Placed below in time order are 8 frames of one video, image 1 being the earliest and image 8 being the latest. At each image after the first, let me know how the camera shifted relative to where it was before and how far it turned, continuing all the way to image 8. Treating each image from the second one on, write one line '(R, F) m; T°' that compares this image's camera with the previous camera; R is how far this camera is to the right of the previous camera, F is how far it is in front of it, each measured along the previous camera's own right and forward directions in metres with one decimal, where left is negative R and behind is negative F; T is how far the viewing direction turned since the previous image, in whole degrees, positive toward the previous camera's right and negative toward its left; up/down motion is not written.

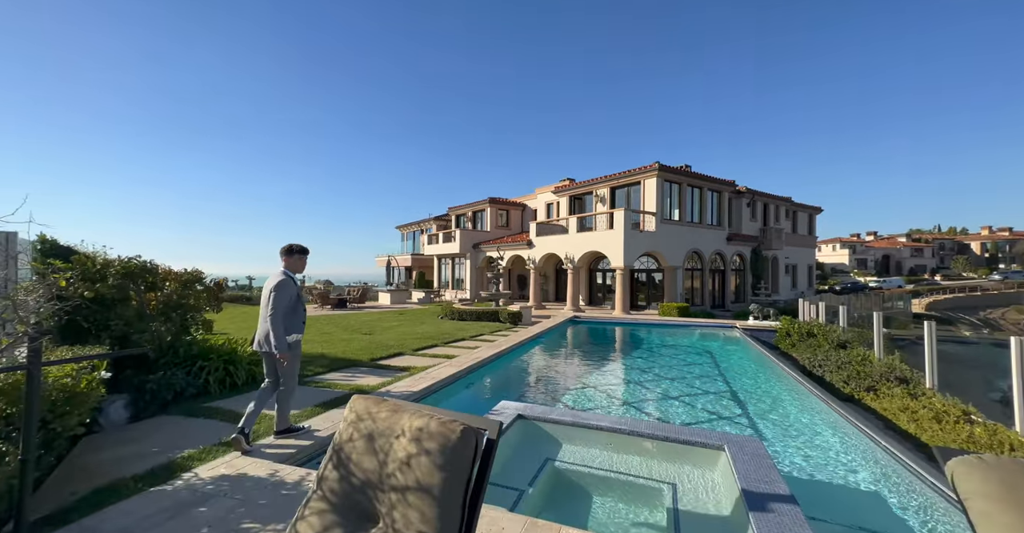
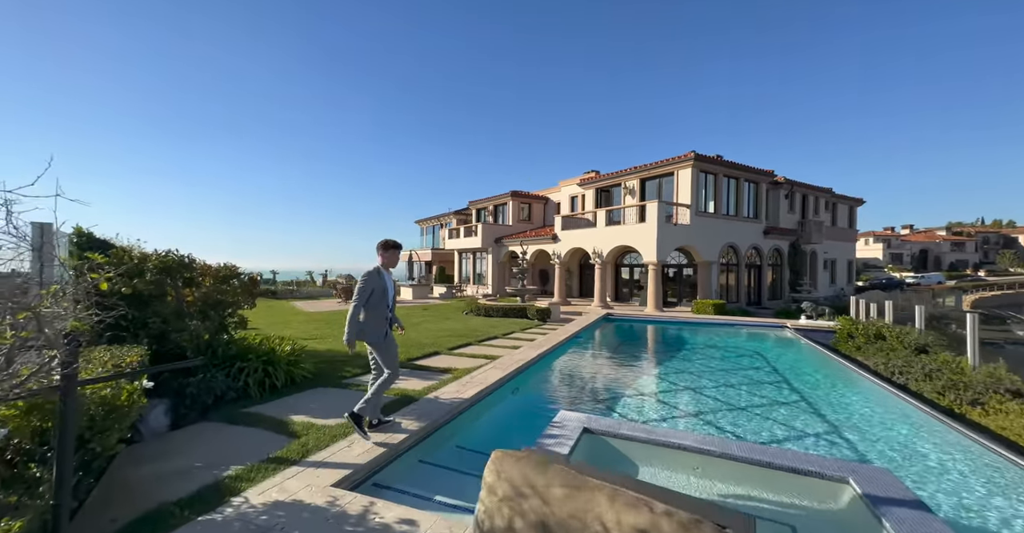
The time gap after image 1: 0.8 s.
(-0.6, +0.5) m; -2°
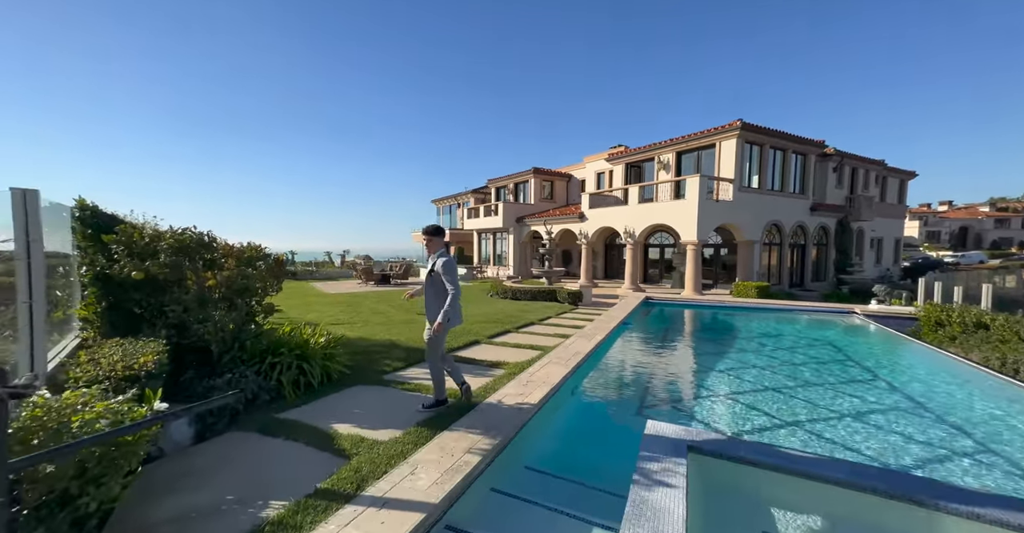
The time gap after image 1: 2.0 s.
(-0.7, +0.9) m; -2°
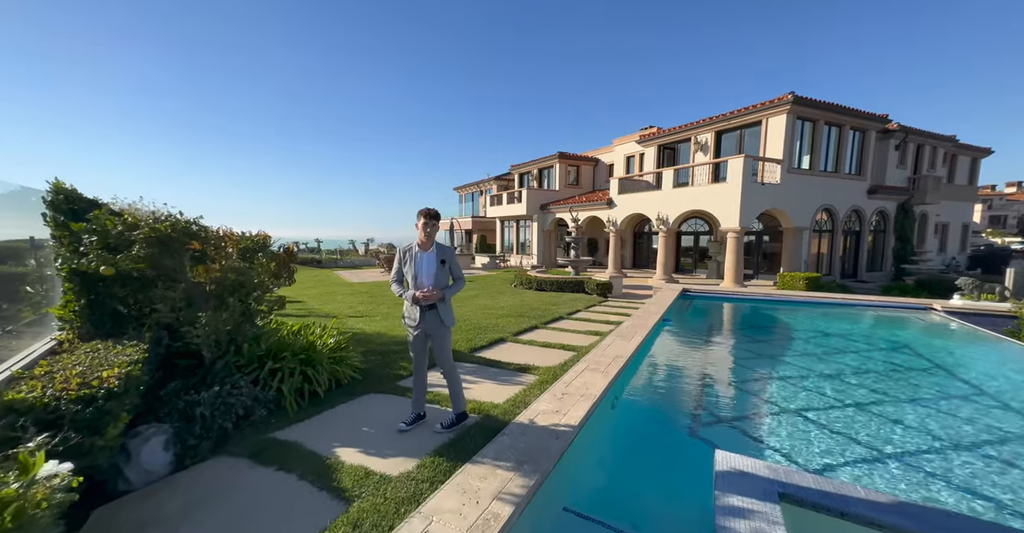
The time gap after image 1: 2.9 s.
(-0.1, +0.8) m; -3°
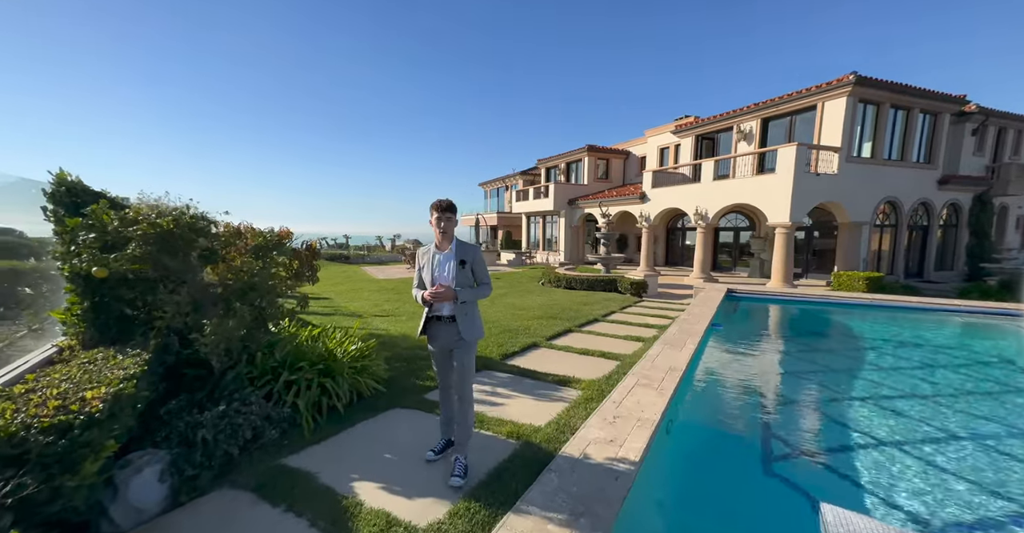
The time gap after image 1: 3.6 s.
(-0.2, +0.6) m; -3°
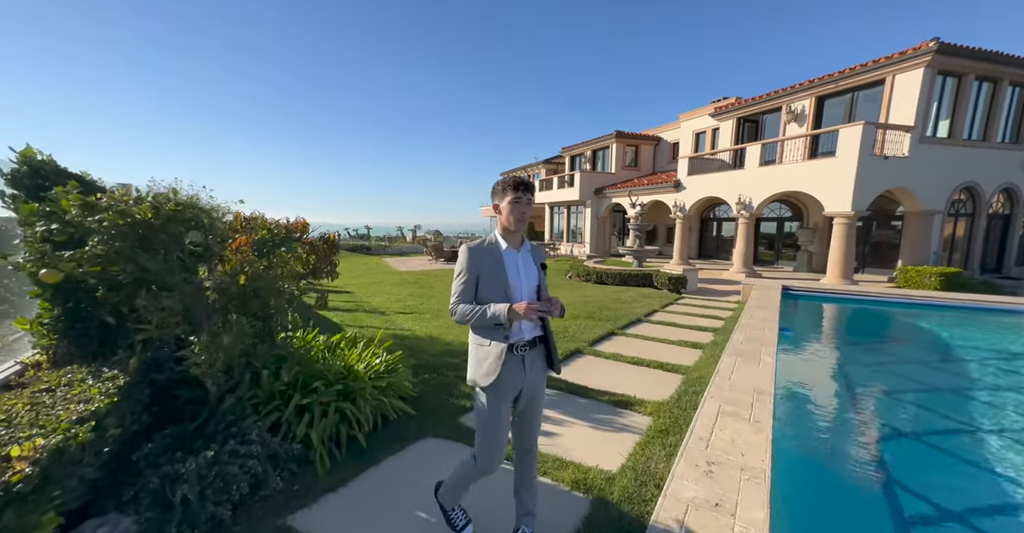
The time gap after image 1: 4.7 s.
(-0.4, +0.9) m; -3°
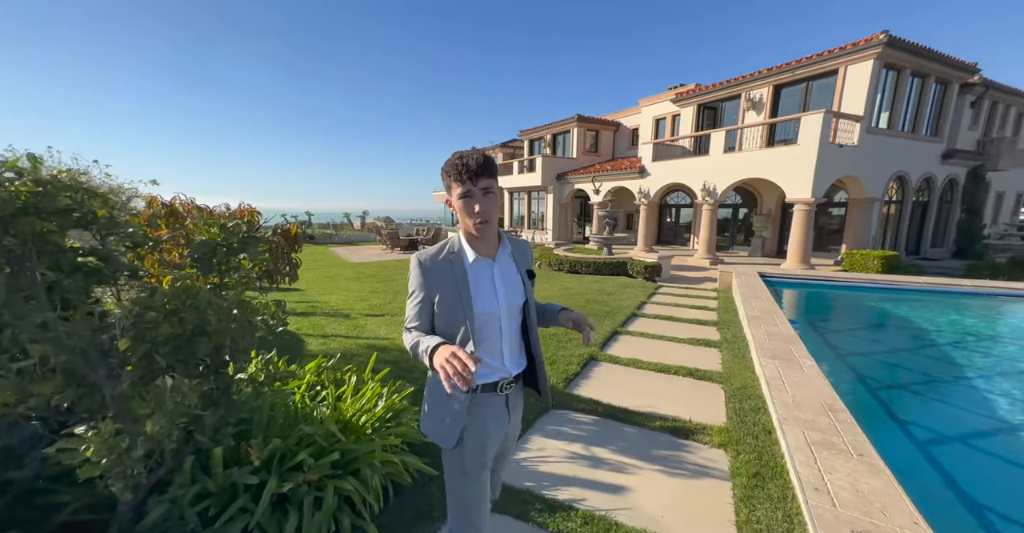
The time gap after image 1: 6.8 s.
(-0.8, +1.1) m; +7°
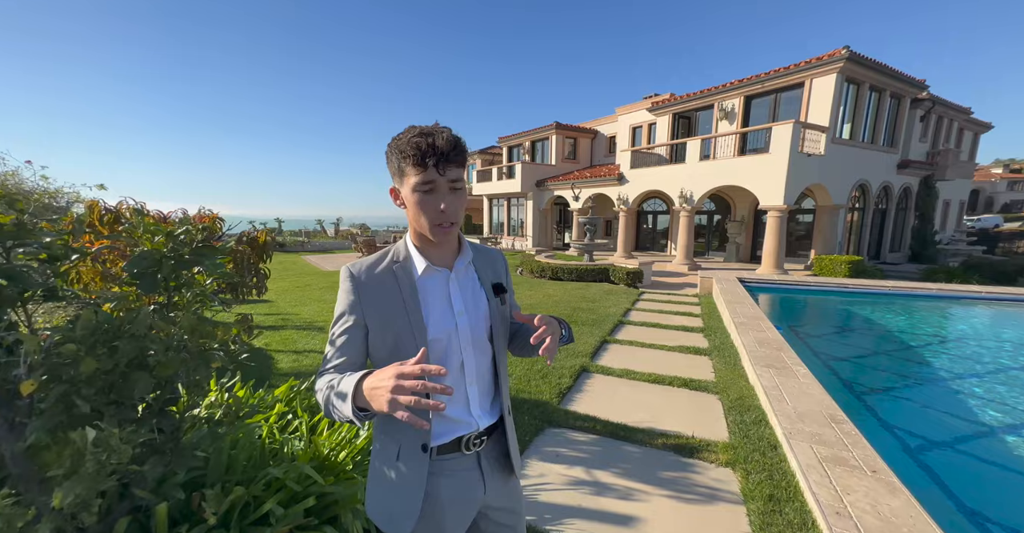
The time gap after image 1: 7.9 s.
(-0.1, +0.3) m; +3°
